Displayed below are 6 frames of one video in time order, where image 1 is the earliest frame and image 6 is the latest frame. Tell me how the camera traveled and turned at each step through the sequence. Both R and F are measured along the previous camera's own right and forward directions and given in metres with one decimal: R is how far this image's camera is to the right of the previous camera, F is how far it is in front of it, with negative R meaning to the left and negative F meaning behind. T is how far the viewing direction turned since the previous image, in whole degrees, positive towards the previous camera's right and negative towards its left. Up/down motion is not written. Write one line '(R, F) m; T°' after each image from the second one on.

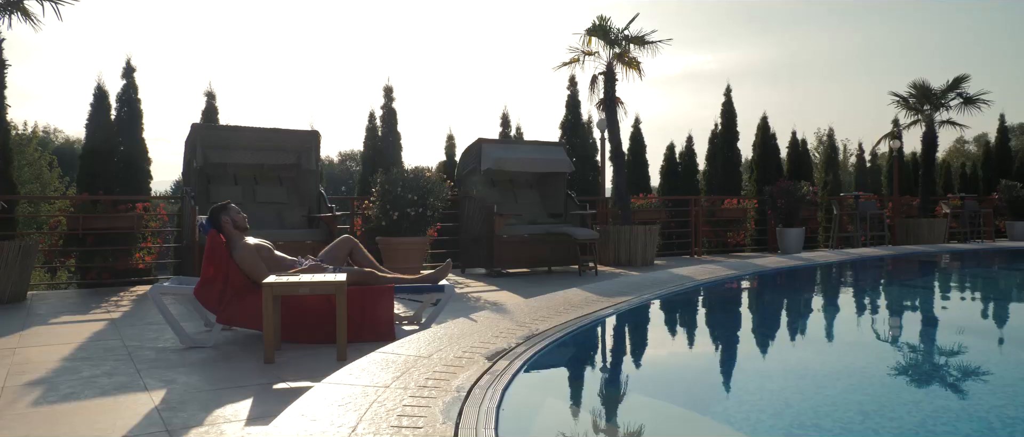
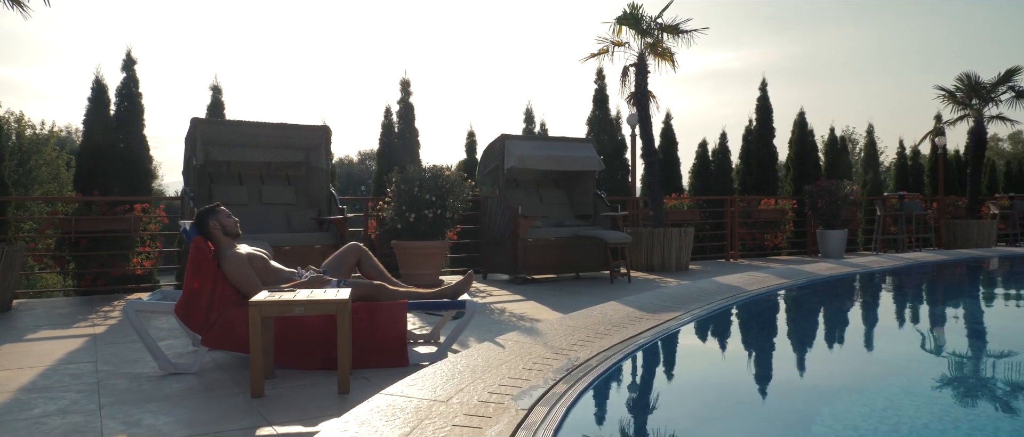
(-0.1, +0.7) m; -1°
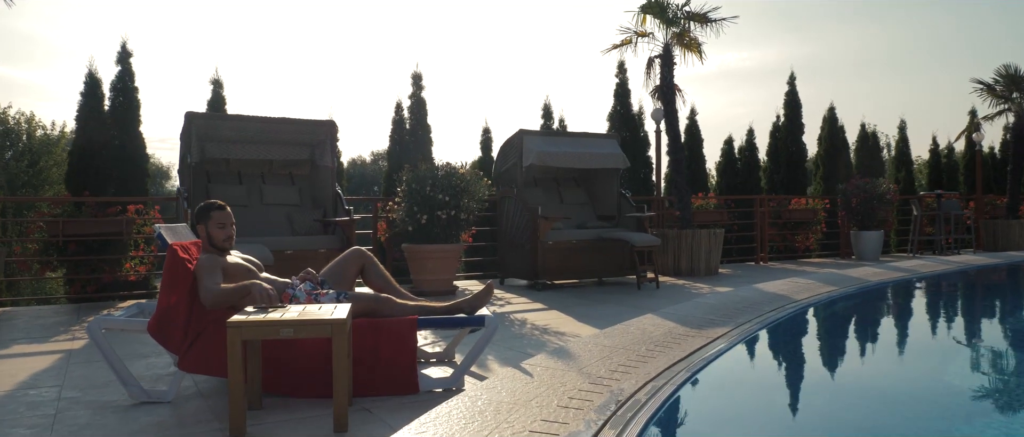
(-0.1, +0.6) m; -1°
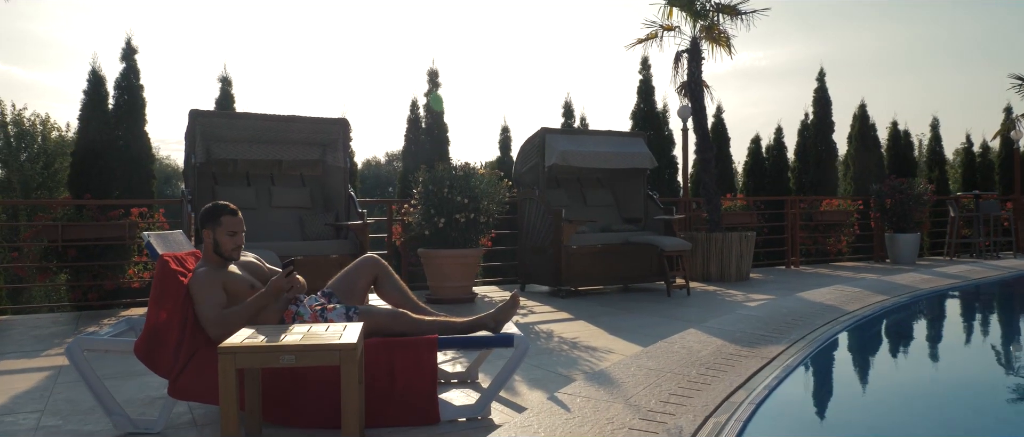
(-0.1, +0.4) m; -1°
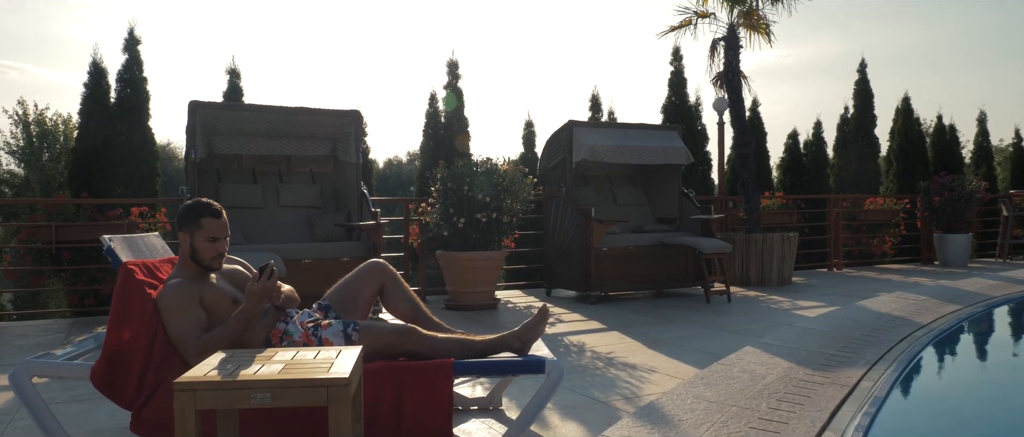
(0.0, +0.6) m; -2°
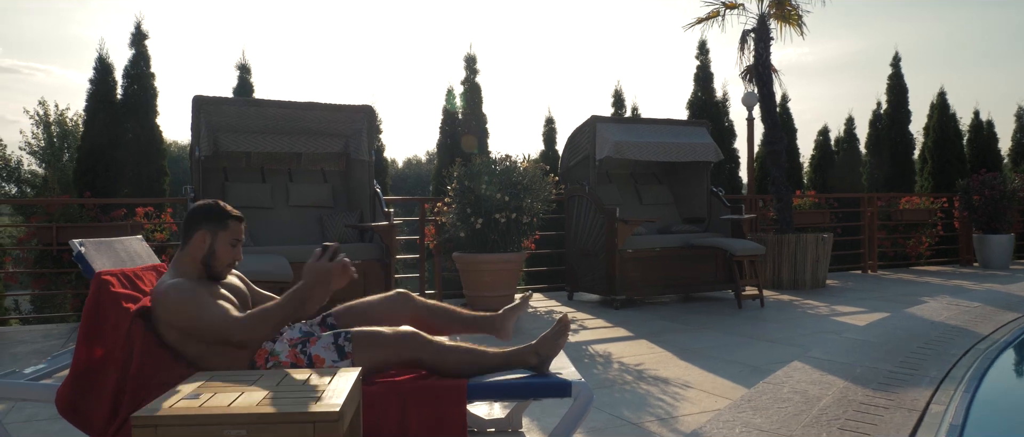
(0.0, +0.3) m; -1°
